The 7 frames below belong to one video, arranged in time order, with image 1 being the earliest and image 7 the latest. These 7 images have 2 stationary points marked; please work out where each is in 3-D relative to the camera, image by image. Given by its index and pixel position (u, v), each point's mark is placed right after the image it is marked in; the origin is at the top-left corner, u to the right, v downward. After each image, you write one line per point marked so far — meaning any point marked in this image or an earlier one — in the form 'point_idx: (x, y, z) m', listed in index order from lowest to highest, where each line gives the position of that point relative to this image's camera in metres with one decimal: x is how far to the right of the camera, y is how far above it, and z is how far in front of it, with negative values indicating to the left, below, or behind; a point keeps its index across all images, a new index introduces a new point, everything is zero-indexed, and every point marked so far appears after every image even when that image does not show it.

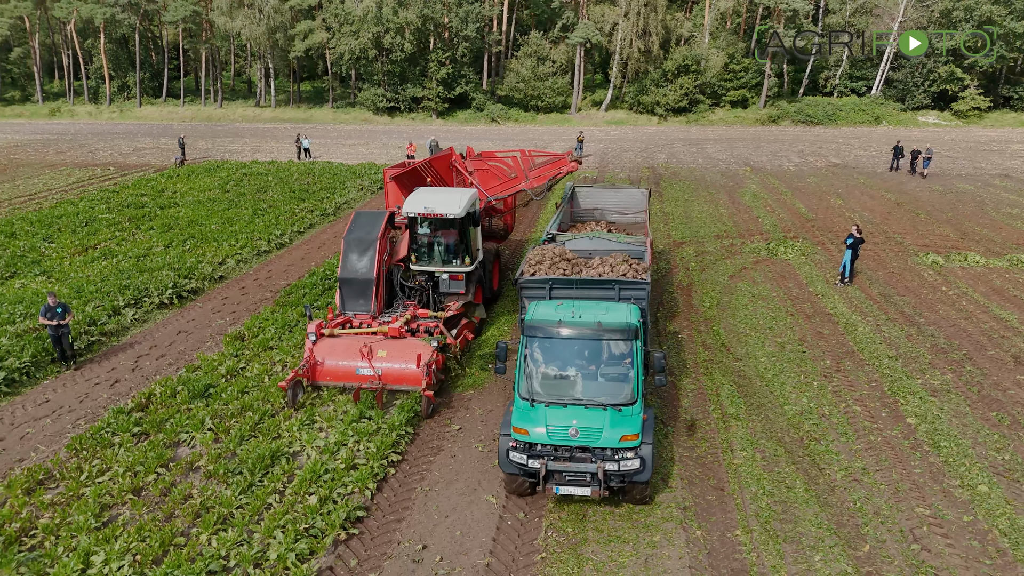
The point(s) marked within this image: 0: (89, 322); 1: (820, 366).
0: (-8.4, -0.7, +14.8) m
1: (+5.4, -1.4, +13.0) m
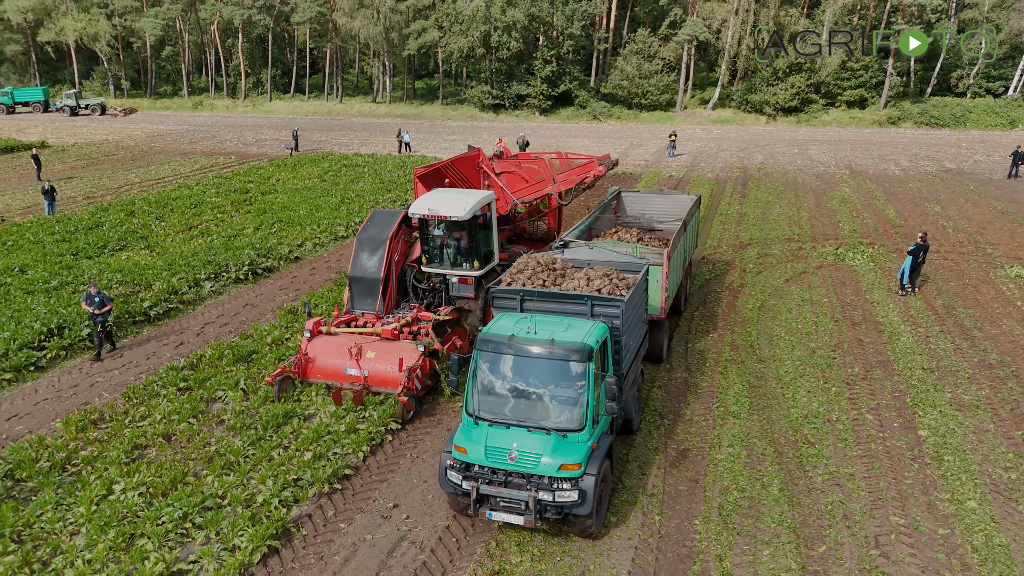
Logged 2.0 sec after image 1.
0: (-7.6, -0.1, +16.6) m
1: (+5.7, -1.5, +12.7) m
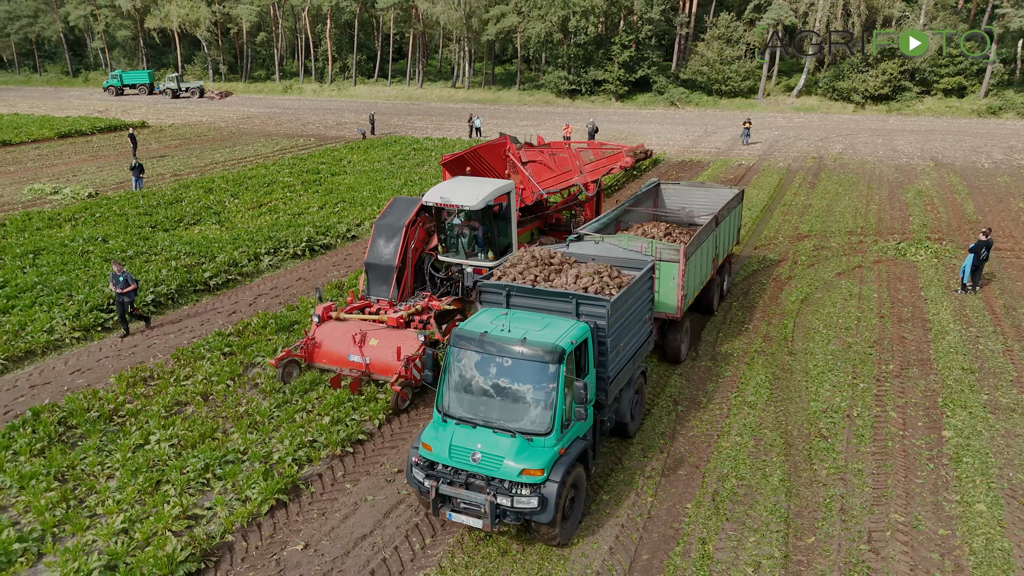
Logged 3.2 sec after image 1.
0: (-6.6, +0.6, +17.7) m
1: (+6.1, -1.4, +12.4) m
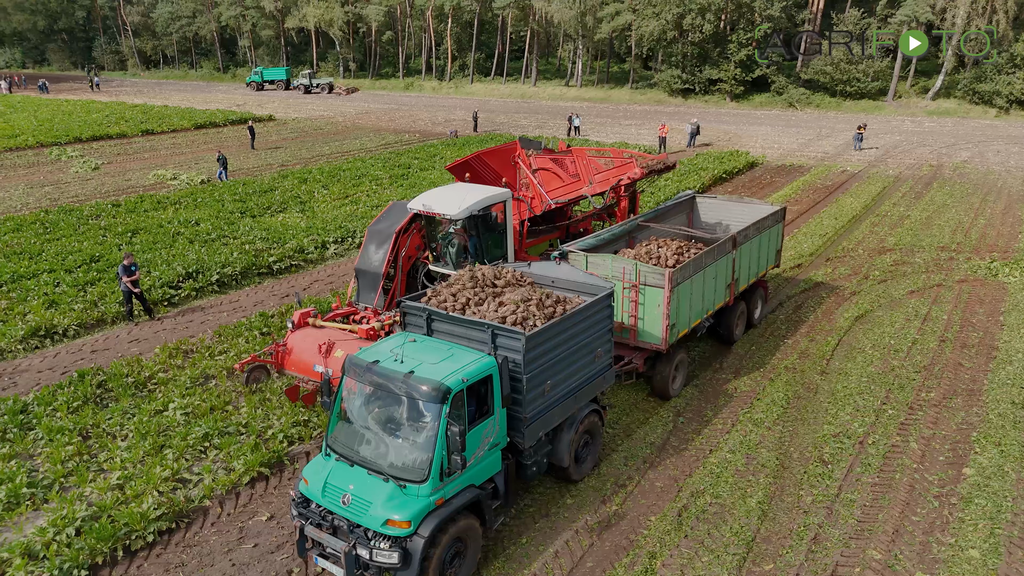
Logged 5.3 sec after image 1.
0: (-5.3, +0.9, +18.7) m
1: (+6.2, -1.7, +11.4) m
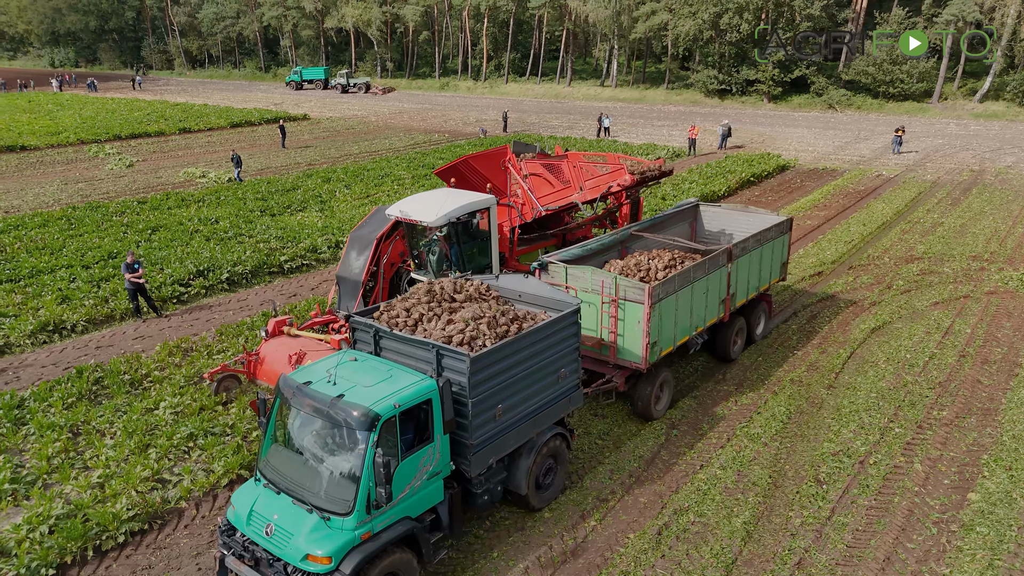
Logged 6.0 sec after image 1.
0: (-5.0, +1.0, +18.8) m
1: (+6.1, -1.9, +10.9) m
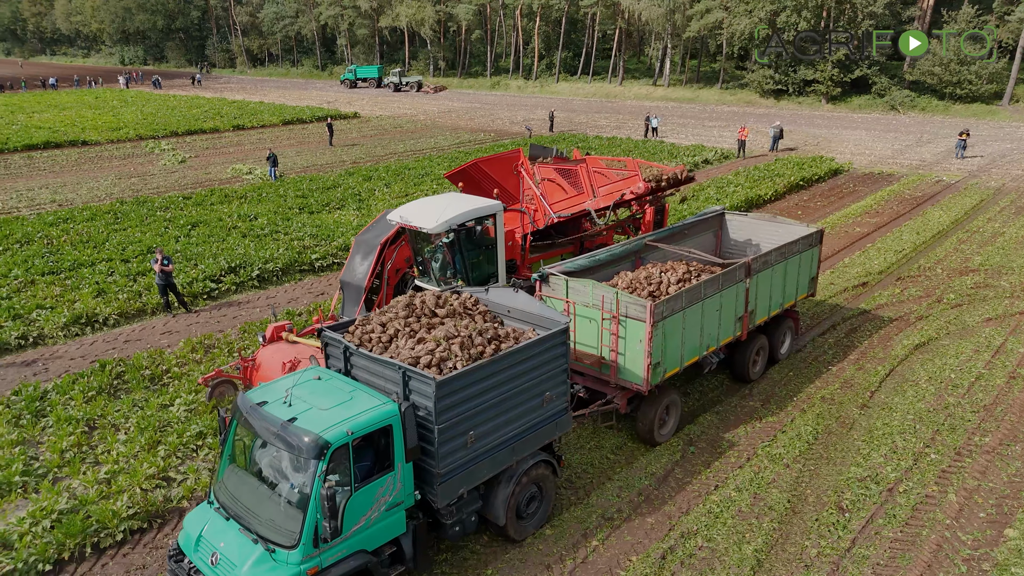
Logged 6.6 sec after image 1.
0: (-4.2, +1.0, +18.8) m
1: (+6.2, -2.1, +10.2) m
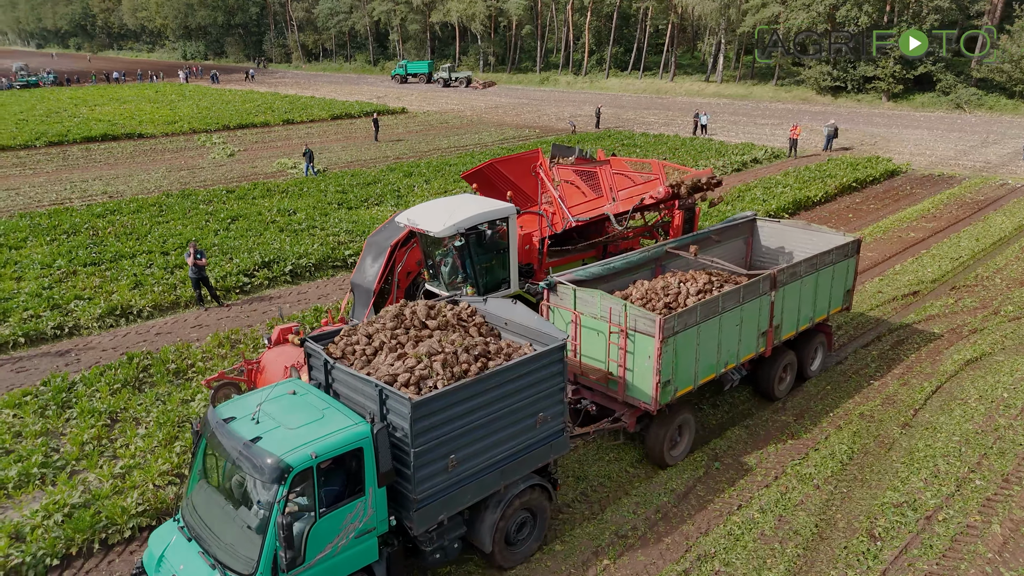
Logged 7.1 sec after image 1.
0: (-3.3, +1.1, +18.8) m
1: (+6.4, -2.3, +9.5) m
